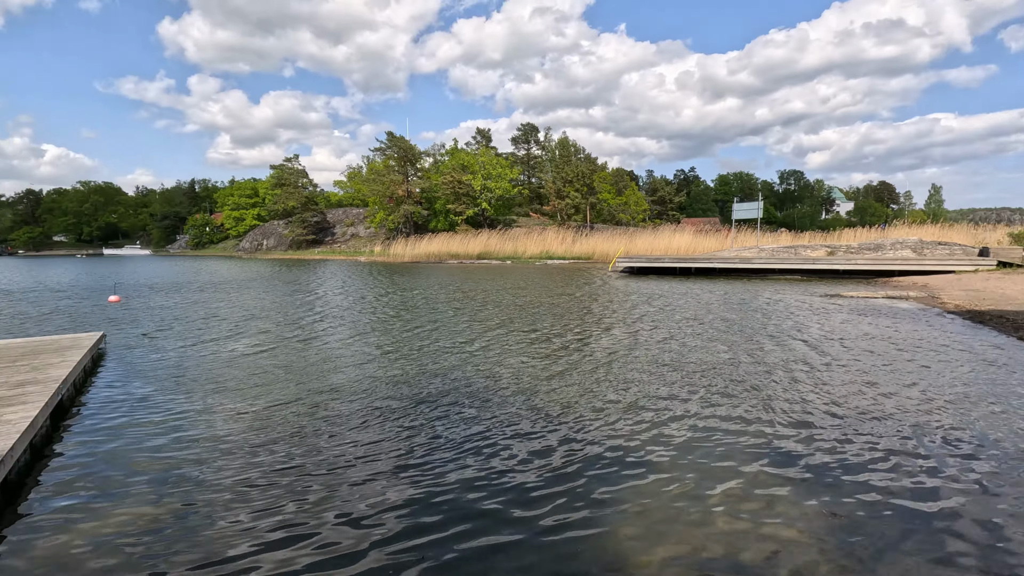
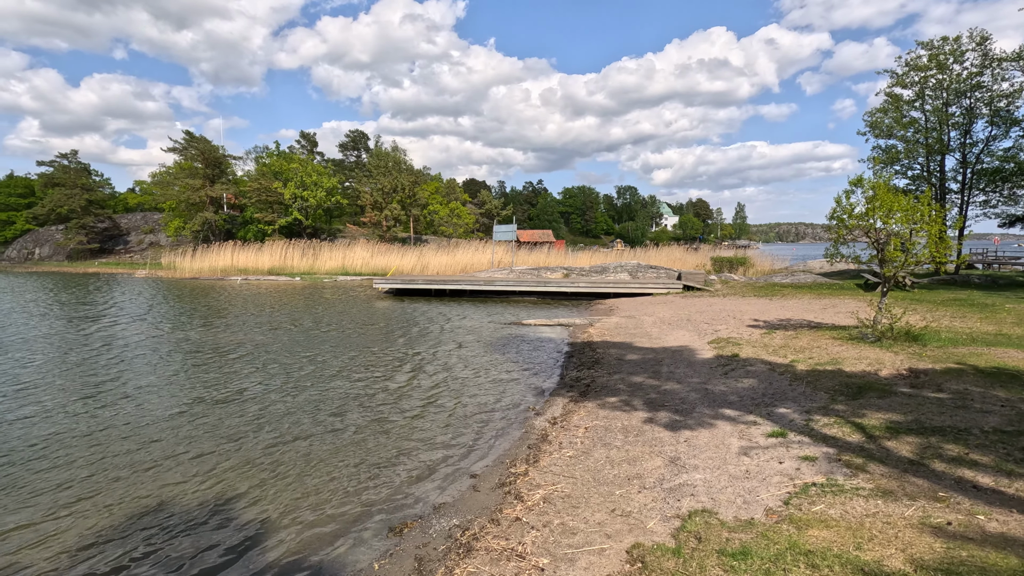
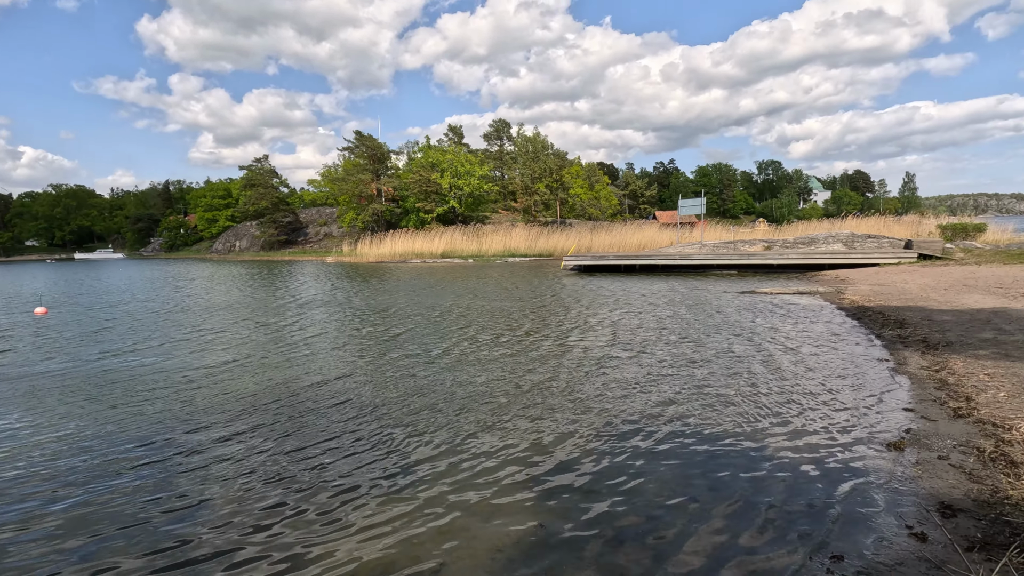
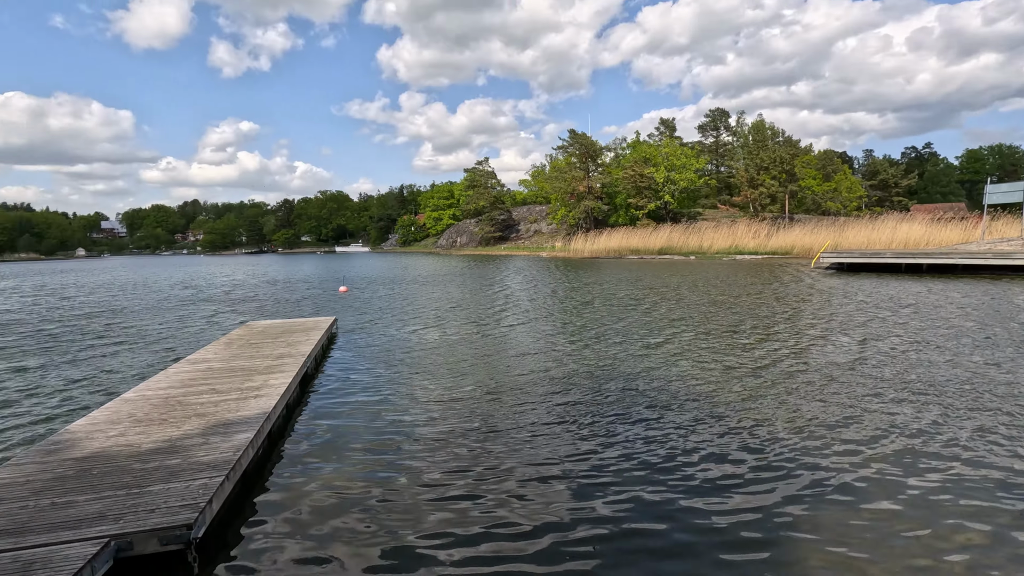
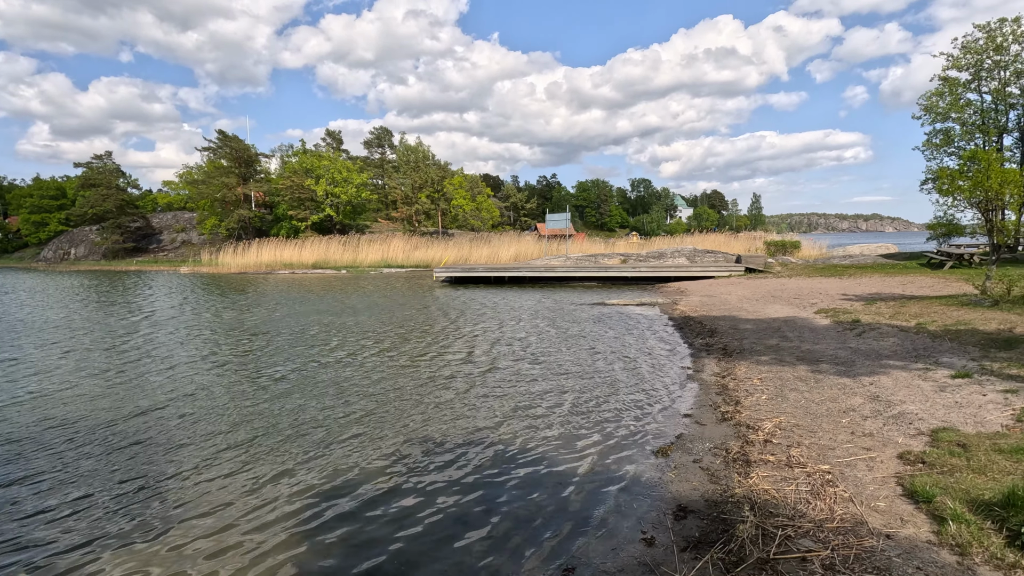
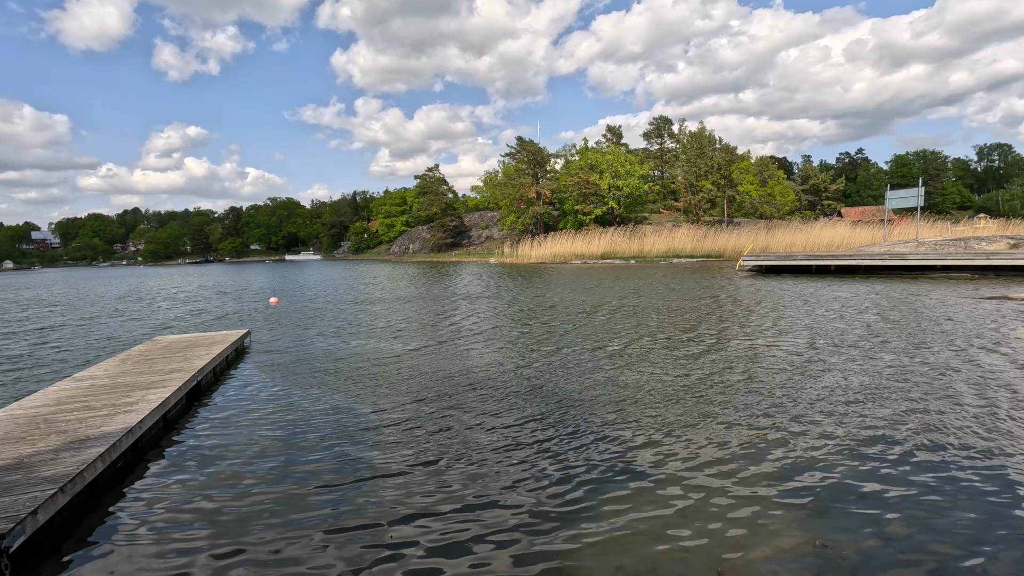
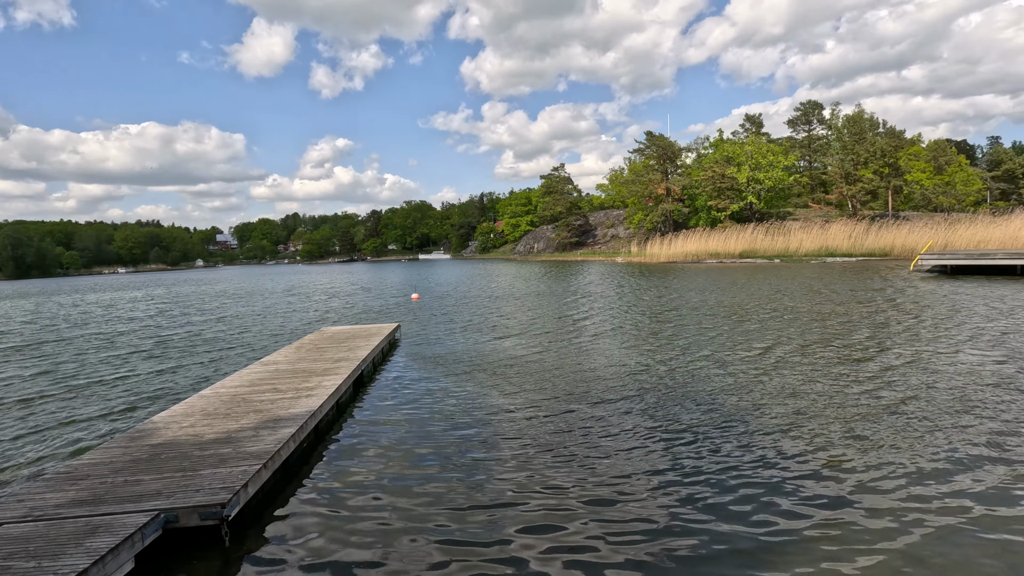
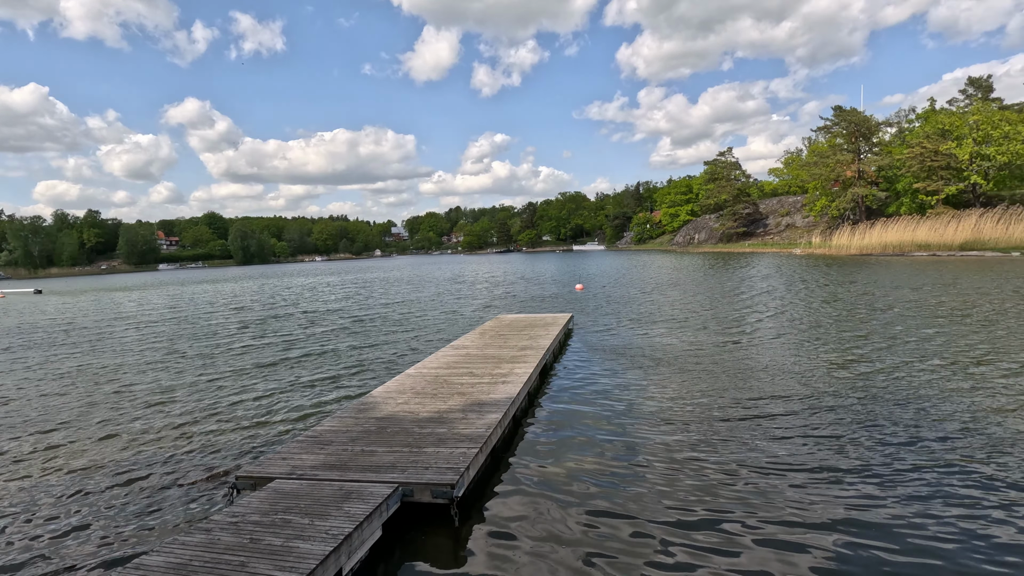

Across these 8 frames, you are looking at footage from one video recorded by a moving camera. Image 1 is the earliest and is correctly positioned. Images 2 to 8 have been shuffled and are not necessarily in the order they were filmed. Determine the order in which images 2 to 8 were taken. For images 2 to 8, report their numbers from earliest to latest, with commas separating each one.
4, 8, 7, 6, 3, 5, 2
